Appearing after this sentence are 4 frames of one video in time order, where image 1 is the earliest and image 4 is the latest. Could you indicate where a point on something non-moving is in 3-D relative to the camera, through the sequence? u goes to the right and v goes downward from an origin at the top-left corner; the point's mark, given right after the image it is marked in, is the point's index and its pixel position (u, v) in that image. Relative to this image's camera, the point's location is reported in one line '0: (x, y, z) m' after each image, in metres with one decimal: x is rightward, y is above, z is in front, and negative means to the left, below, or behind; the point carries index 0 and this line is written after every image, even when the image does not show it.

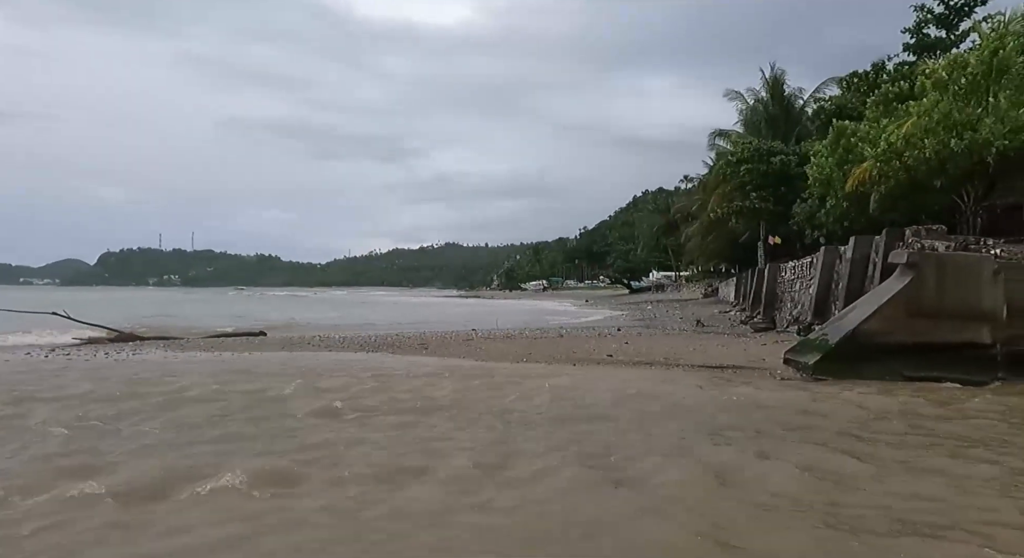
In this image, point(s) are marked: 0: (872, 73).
0: (+10.5, +6.0, +19.6) m
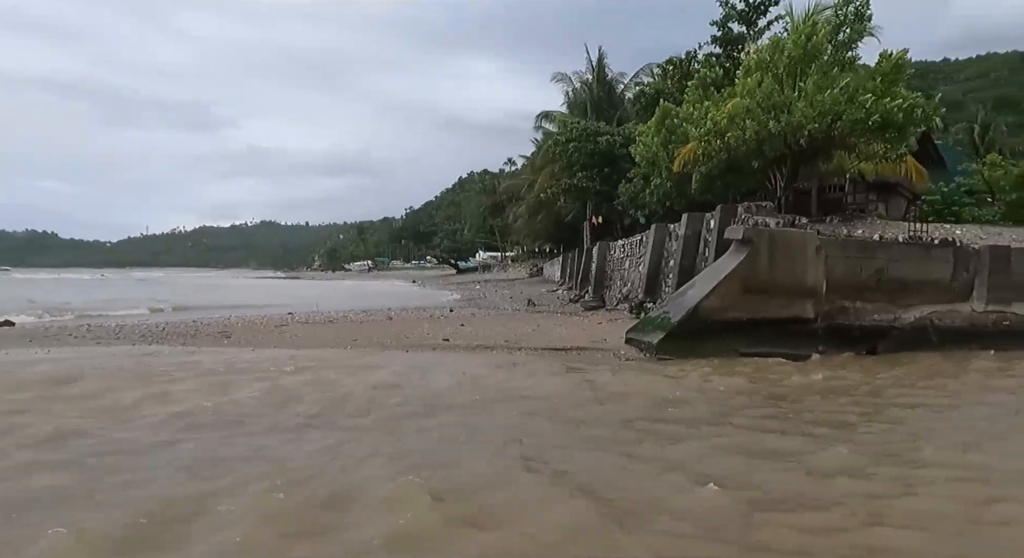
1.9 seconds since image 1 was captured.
0: (+5.3, +6.7, +20.5) m
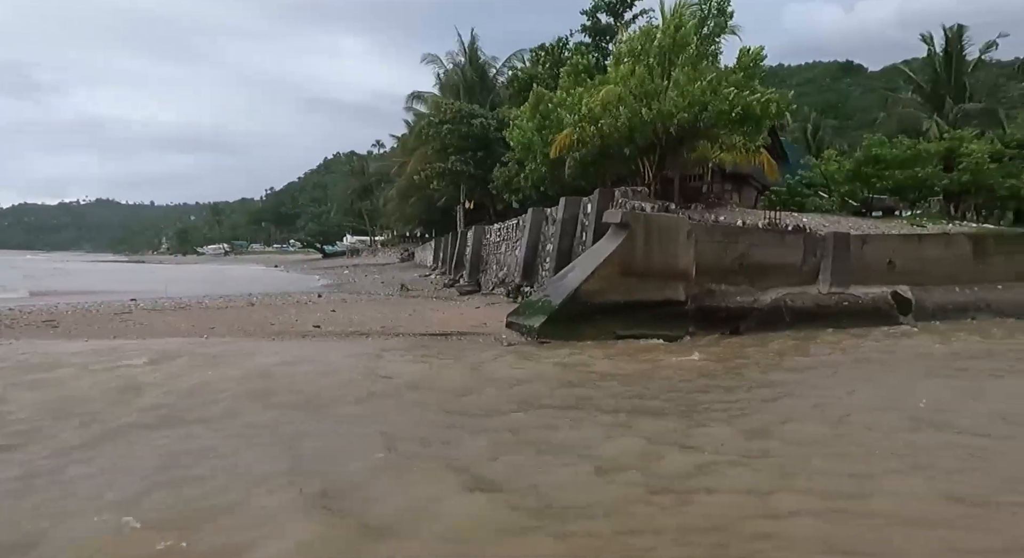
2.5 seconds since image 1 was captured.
0: (+1.4, +7.2, +20.8) m
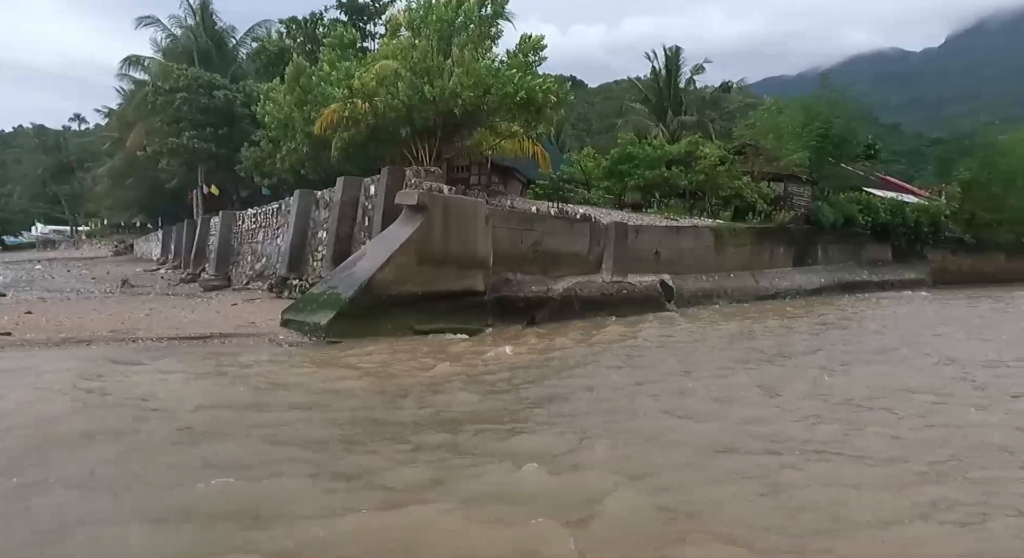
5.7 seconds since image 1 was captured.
0: (-5.7, +7.3, +19.0) m
